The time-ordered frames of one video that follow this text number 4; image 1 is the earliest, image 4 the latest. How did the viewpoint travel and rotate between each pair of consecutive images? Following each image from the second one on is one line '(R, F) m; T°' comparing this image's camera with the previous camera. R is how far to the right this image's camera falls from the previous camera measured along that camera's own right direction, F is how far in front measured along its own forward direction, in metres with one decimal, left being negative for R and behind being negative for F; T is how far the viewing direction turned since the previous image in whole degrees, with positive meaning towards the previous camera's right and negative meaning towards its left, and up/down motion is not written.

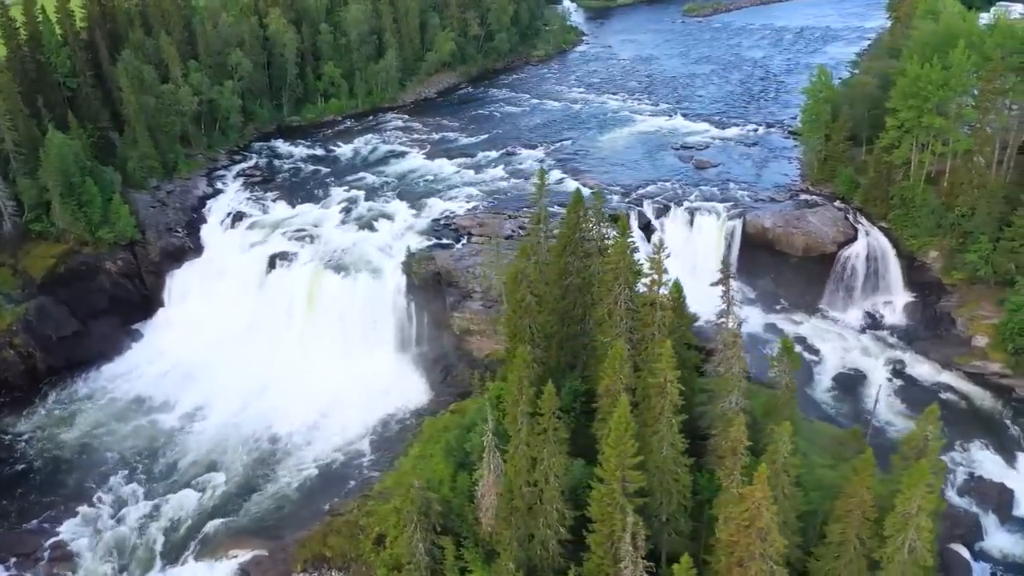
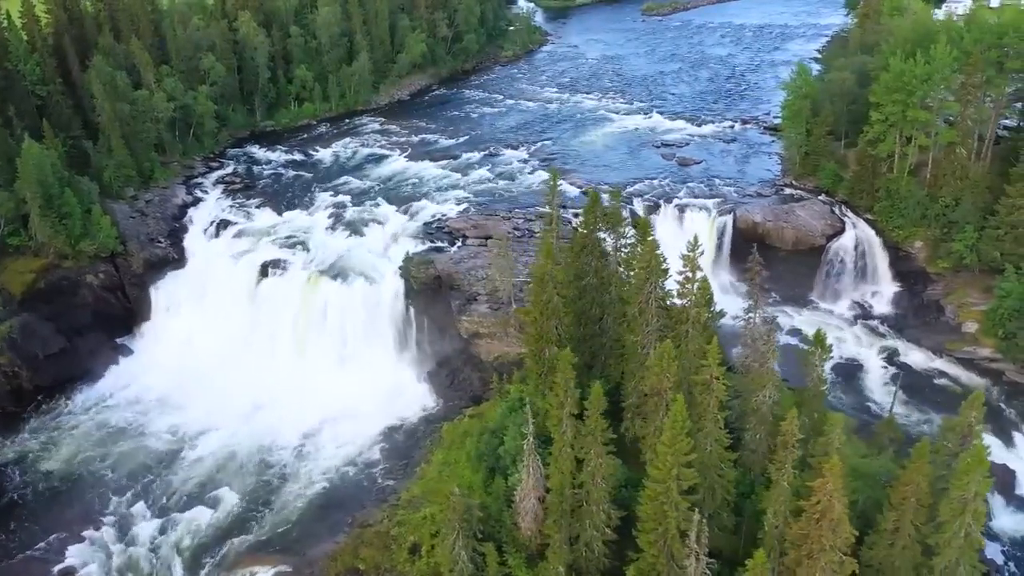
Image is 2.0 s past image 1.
(-3.2, +0.3) m; +4°
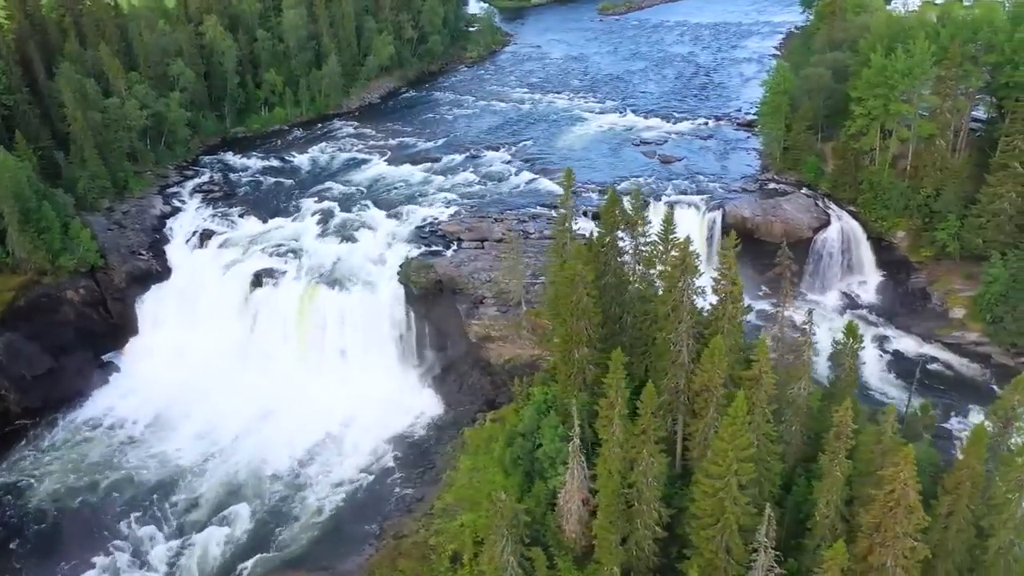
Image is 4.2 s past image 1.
(-3.5, +0.3) m; +4°
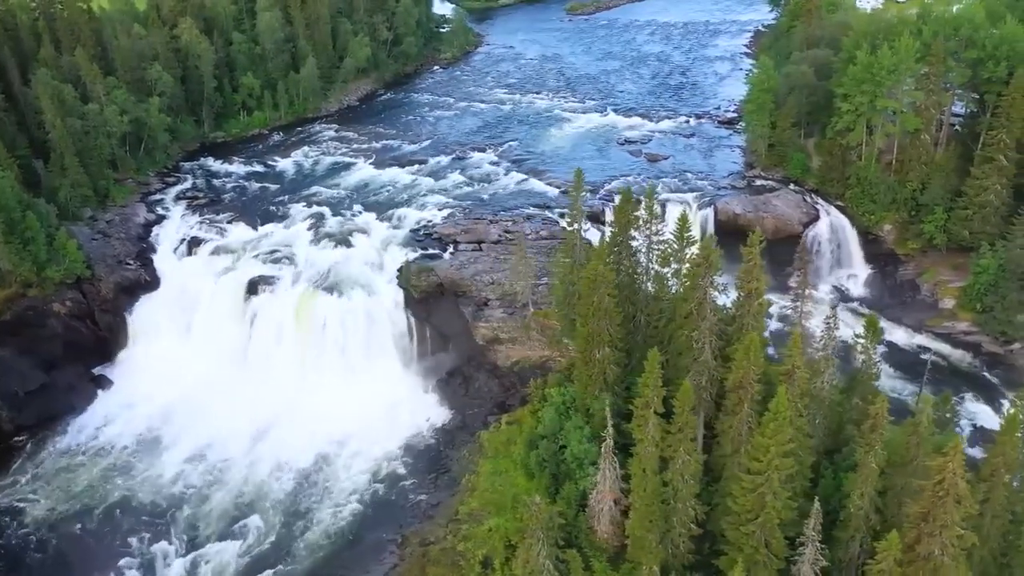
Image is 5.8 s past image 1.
(-2.5, +0.2) m; +3°
